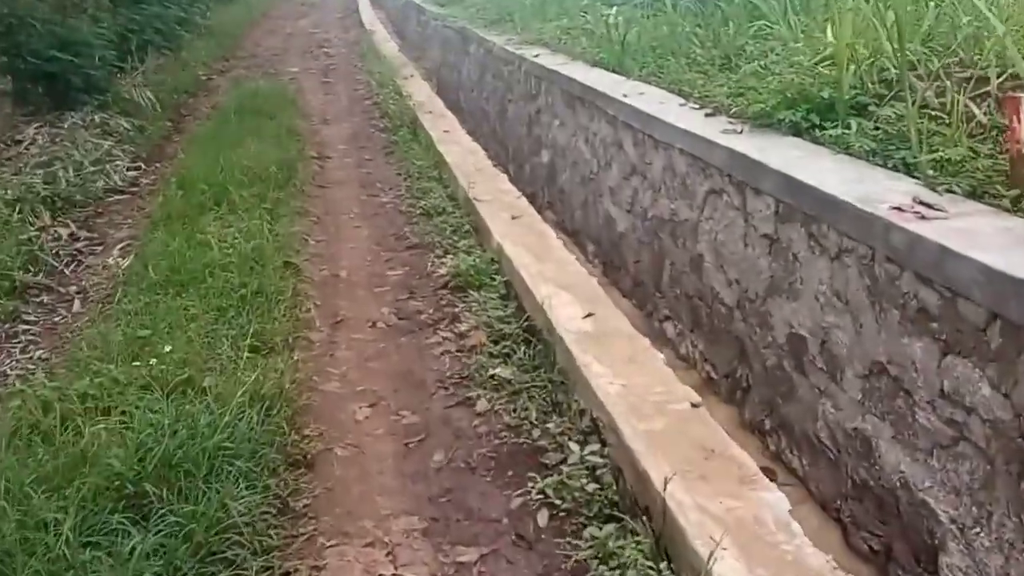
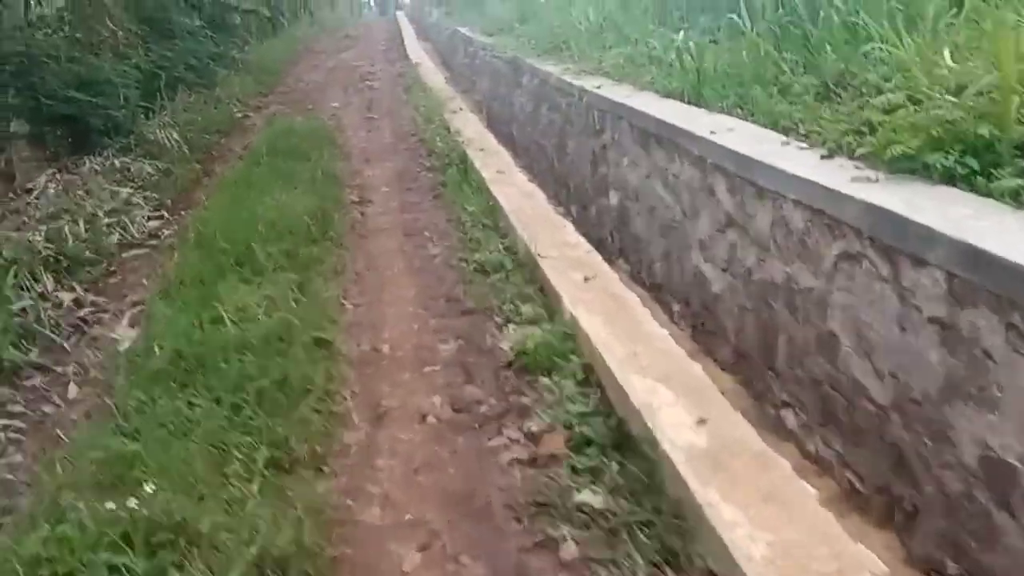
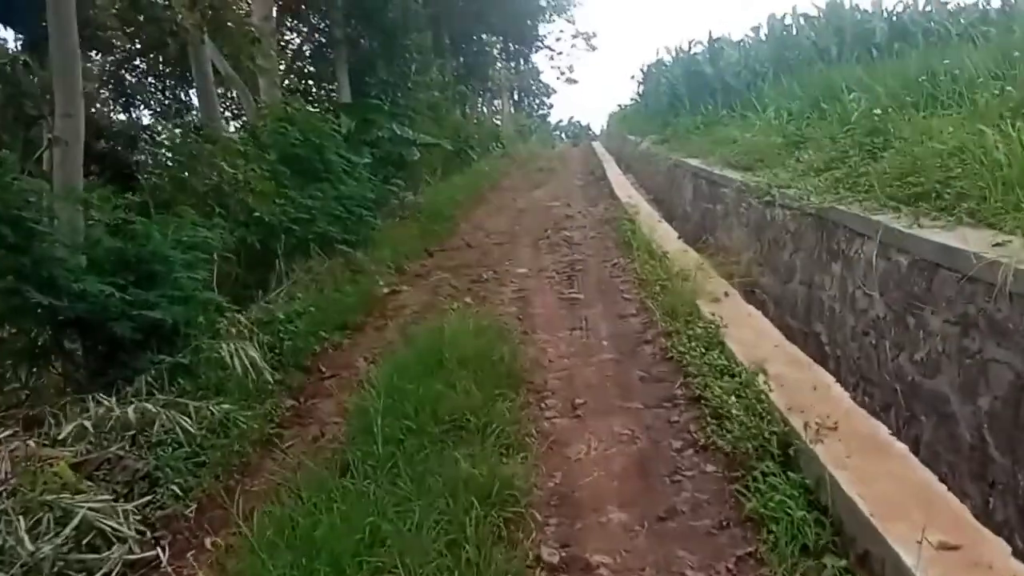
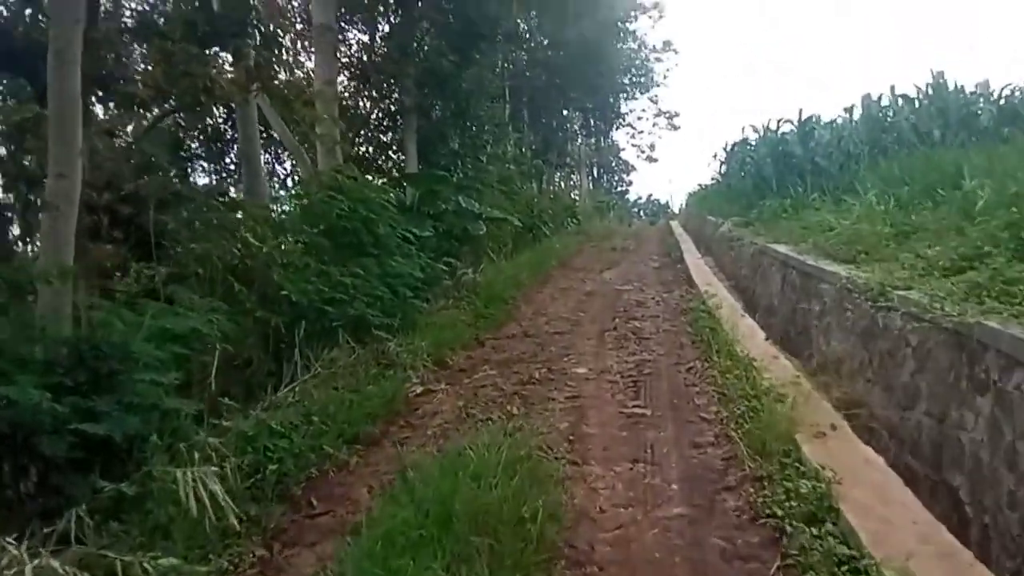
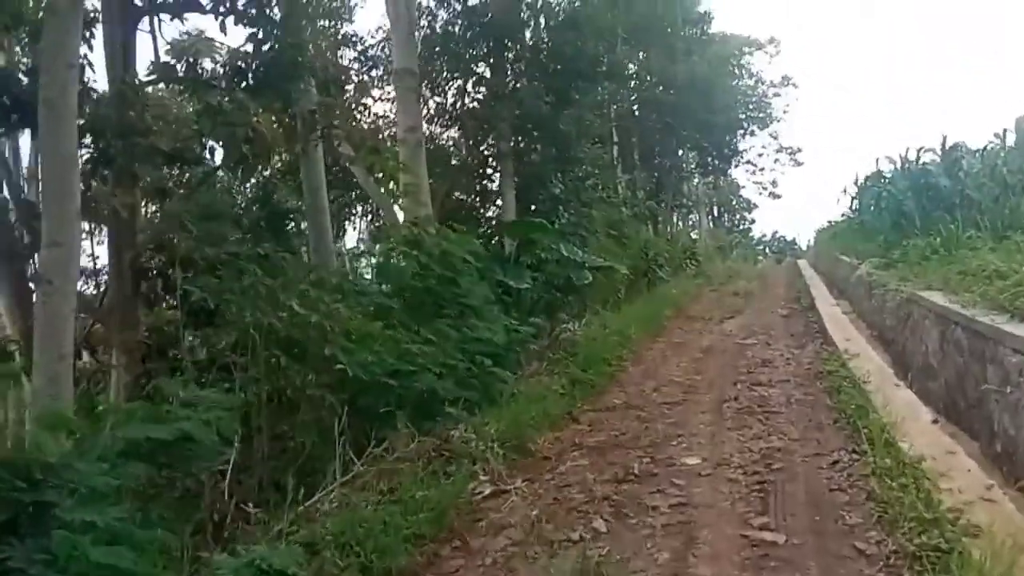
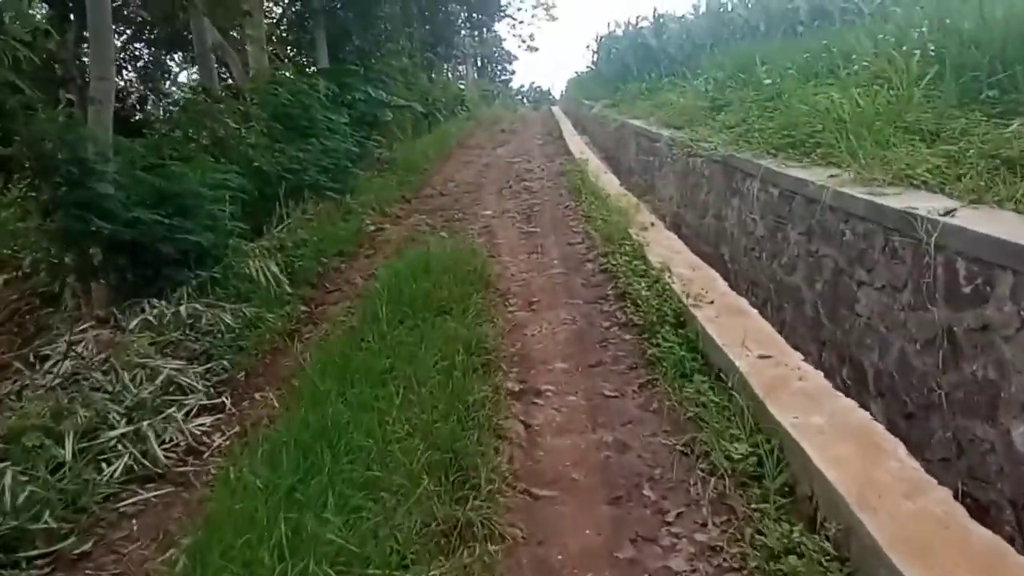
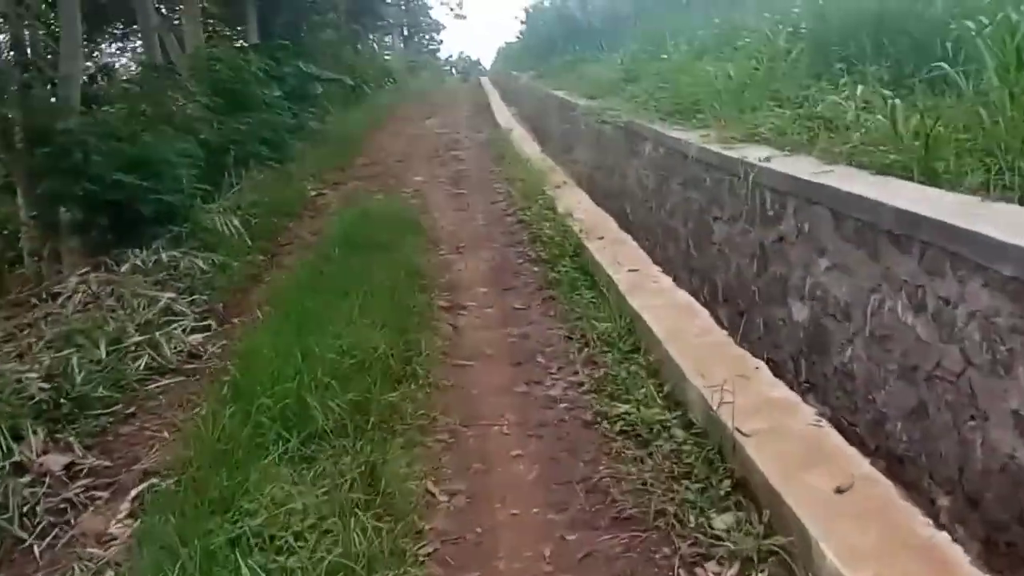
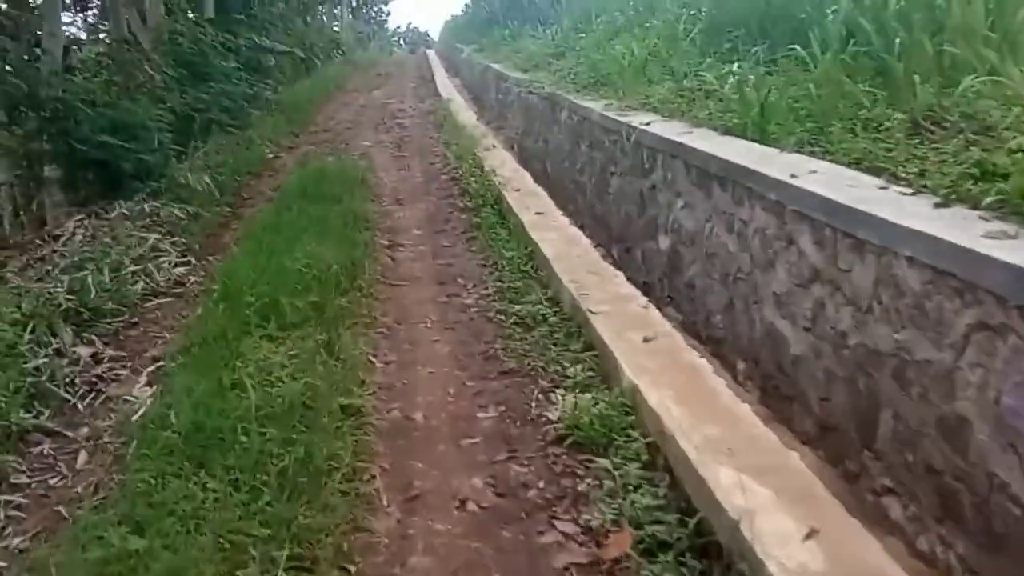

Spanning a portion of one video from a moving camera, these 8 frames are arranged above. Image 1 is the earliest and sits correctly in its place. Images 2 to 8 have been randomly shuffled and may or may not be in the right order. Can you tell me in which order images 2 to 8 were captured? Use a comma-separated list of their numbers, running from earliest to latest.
2, 8, 7, 6, 3, 4, 5
